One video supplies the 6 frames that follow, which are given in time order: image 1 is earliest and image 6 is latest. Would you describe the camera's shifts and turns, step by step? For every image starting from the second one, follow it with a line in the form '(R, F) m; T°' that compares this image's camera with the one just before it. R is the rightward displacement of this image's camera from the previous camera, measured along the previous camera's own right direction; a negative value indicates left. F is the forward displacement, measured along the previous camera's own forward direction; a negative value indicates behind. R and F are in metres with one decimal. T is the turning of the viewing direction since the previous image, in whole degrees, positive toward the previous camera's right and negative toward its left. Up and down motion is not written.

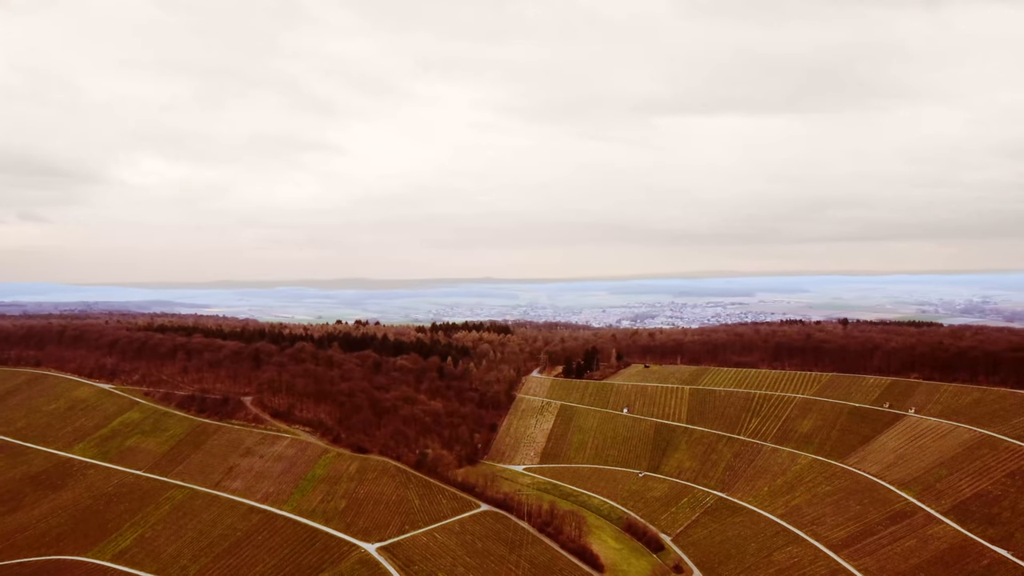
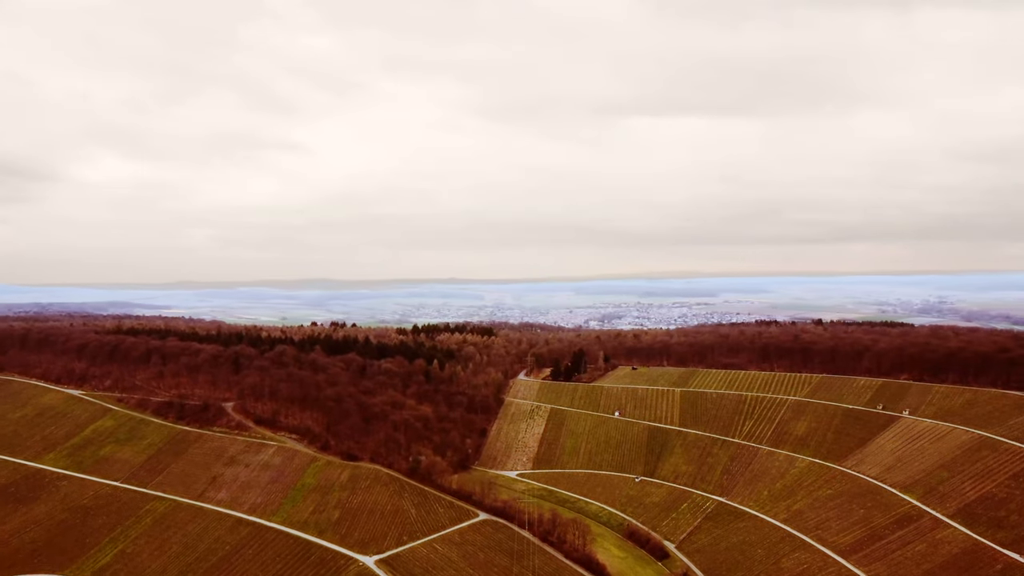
(-2.5, +1.7) m; +2°
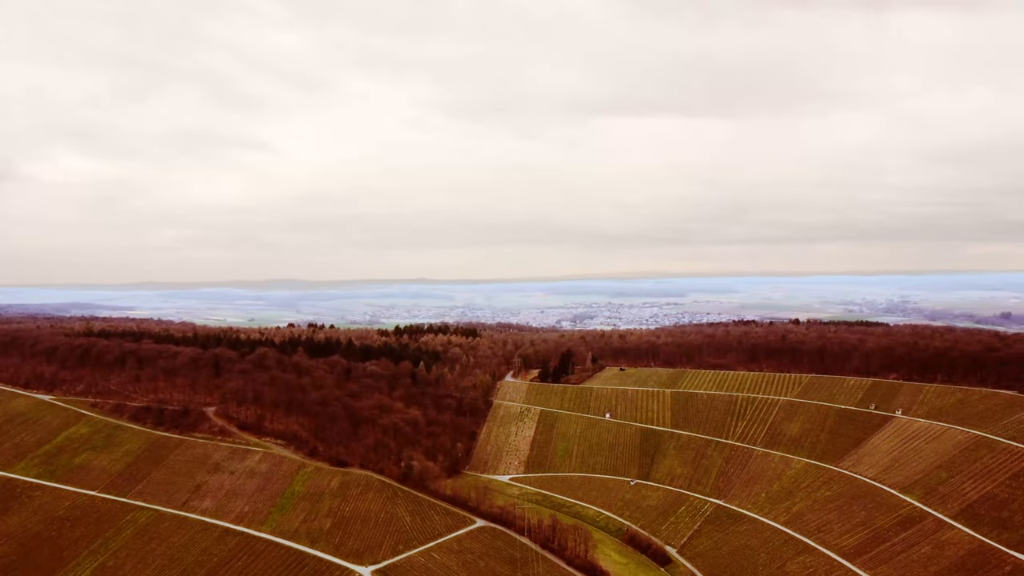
(-2.0, +1.5) m; +2°
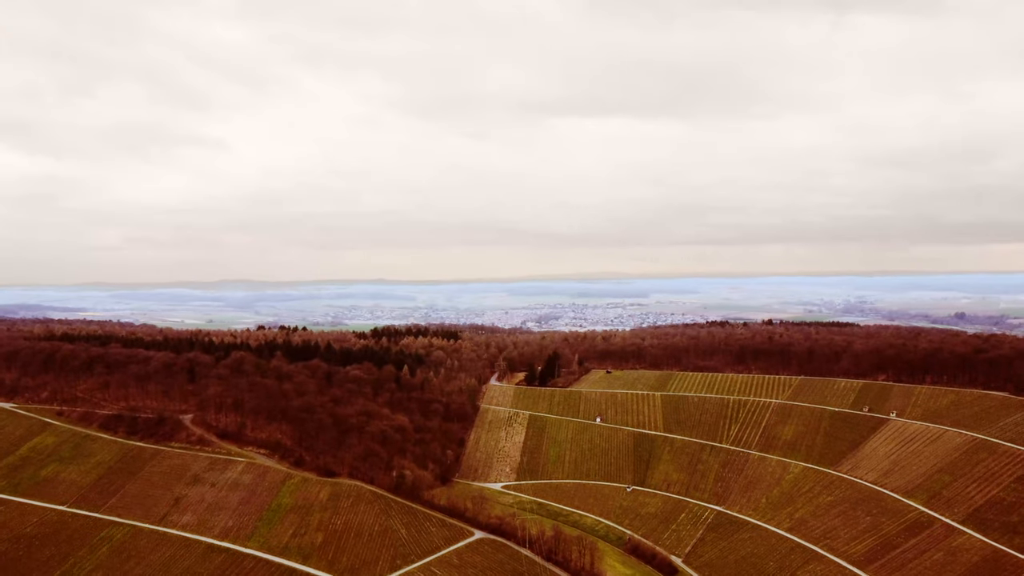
(-2.6, +2.1) m; +3°
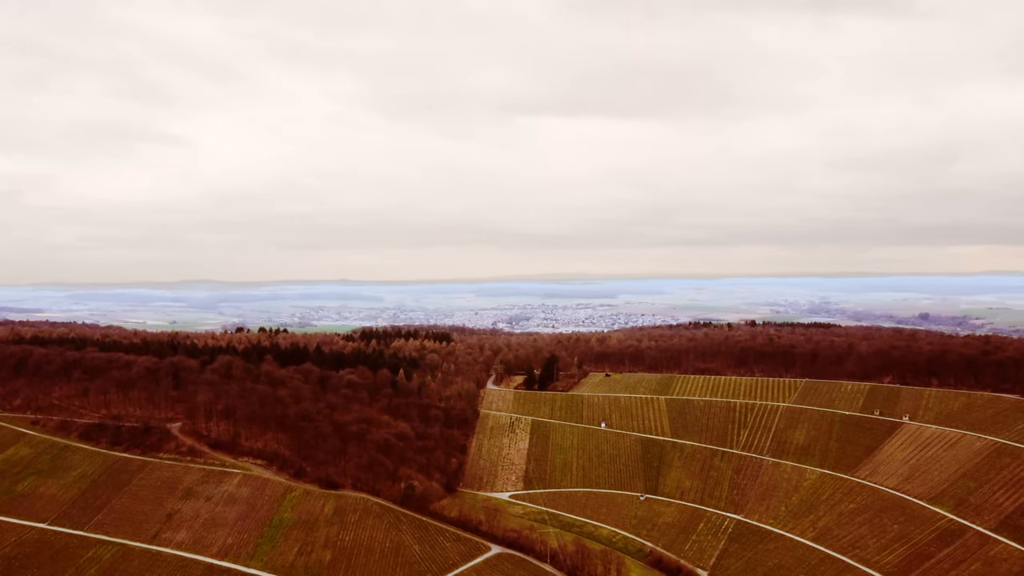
(-3.7, +2.7) m; +2°
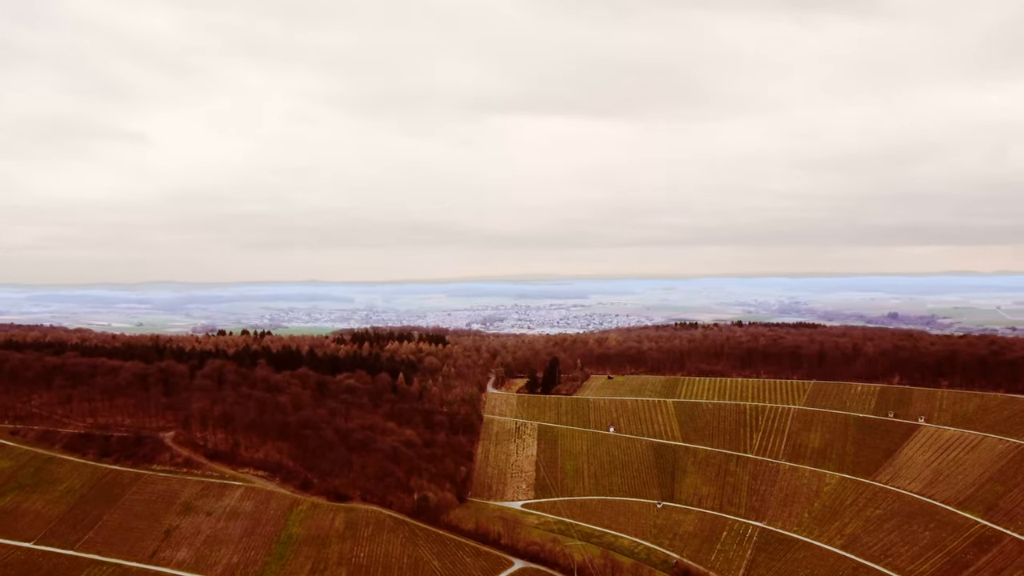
(-3.7, +2.5) m; +2°
